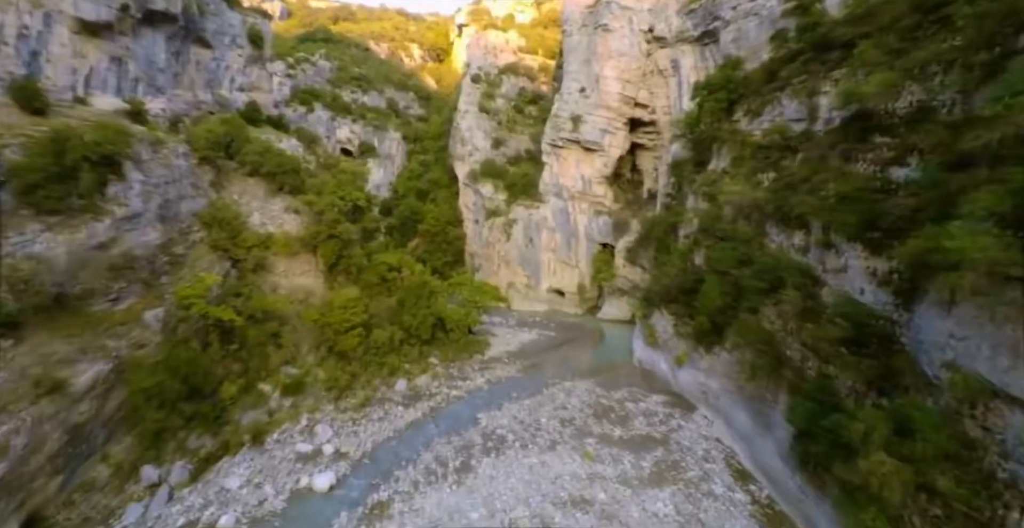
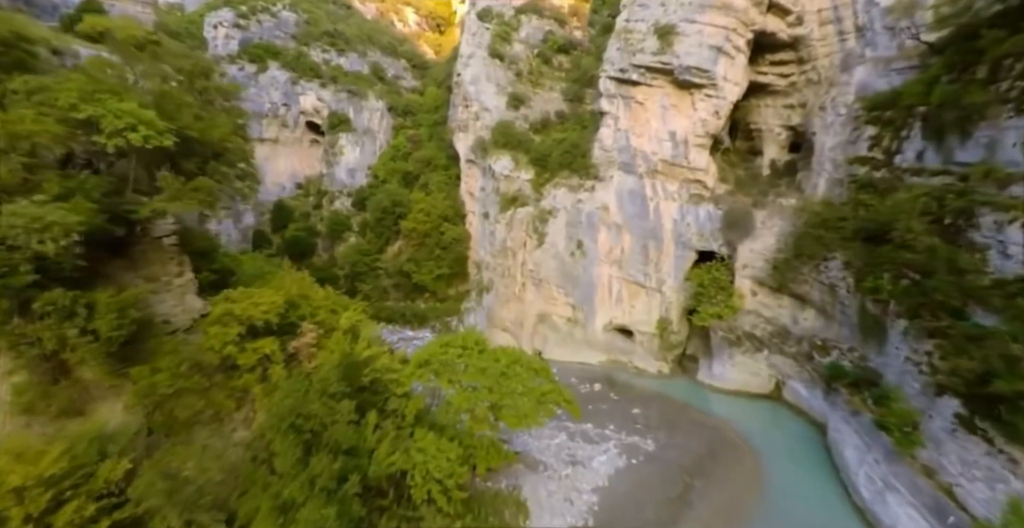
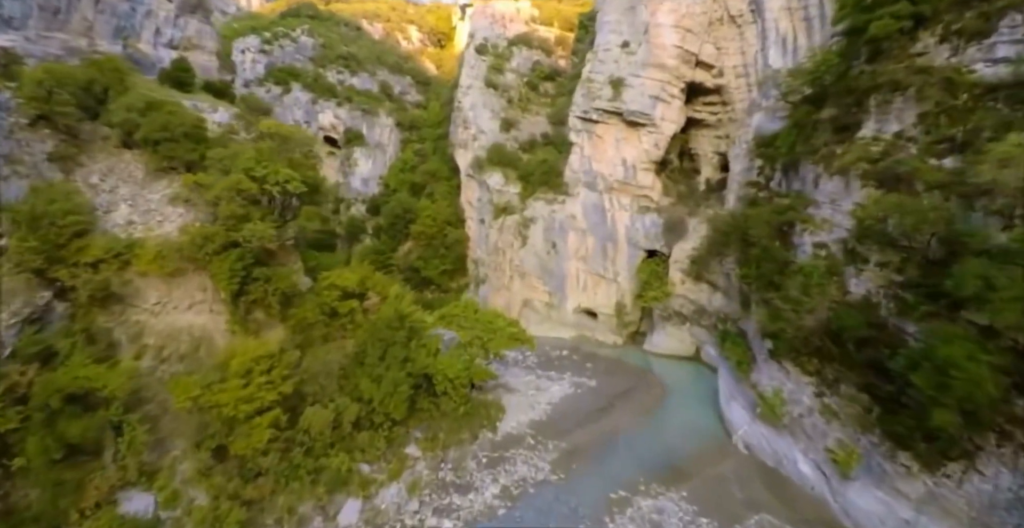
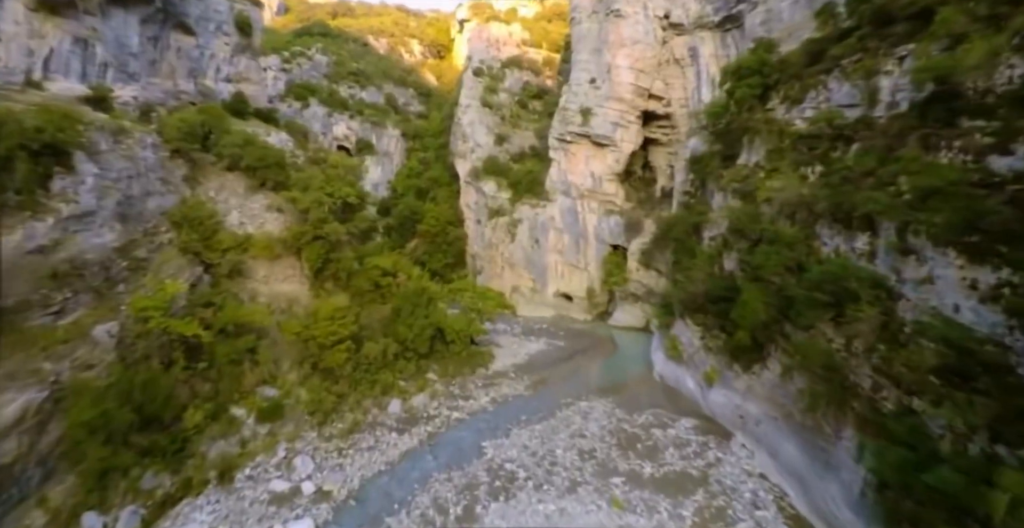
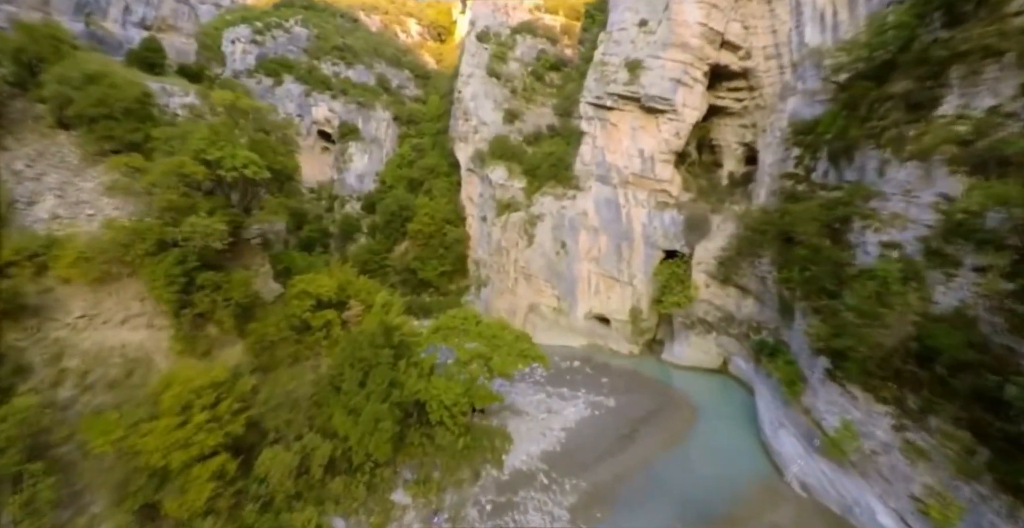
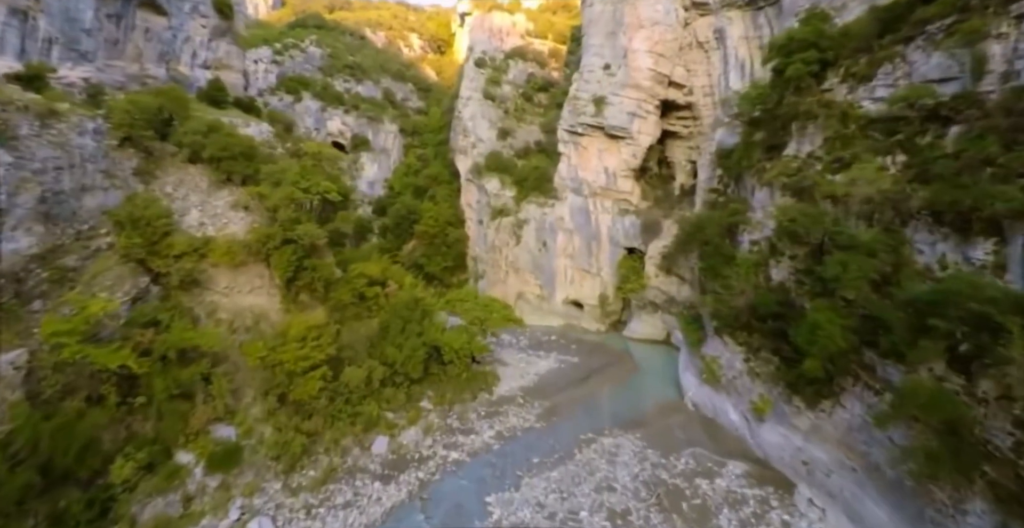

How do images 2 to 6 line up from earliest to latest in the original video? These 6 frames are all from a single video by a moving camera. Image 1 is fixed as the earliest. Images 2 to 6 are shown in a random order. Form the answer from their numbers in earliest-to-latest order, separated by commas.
4, 6, 3, 5, 2
